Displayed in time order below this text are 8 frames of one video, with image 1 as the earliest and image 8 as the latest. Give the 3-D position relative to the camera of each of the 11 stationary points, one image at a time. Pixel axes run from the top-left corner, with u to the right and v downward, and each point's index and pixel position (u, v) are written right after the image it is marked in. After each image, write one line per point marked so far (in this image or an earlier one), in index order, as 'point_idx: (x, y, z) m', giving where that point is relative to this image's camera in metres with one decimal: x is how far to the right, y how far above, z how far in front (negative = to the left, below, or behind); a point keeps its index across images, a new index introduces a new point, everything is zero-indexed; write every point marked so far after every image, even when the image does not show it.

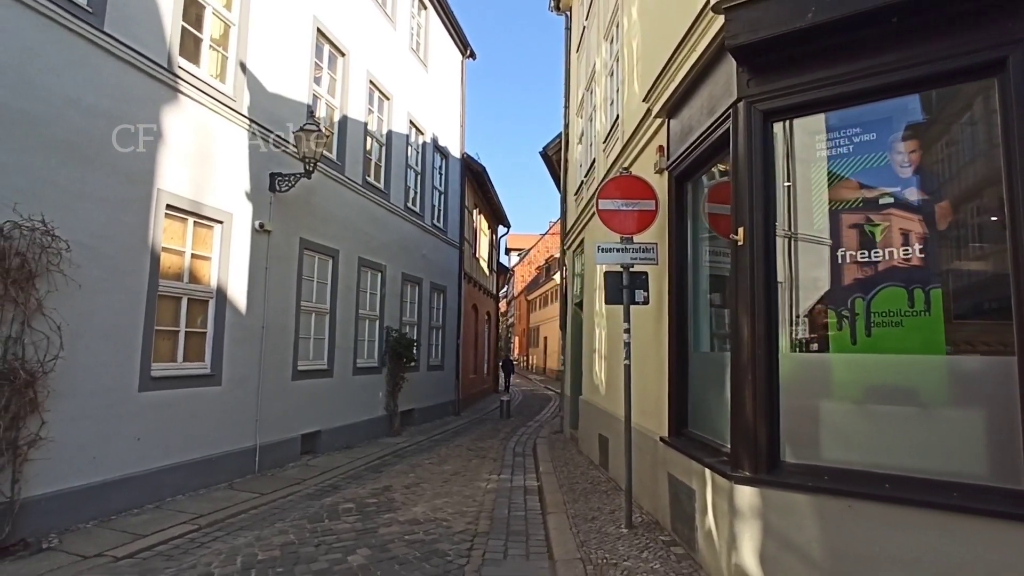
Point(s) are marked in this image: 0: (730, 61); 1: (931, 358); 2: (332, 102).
0: (+1.7, +1.7, +4.6) m
1: (+2.6, -0.4, +3.7) m
2: (-3.3, +3.4, +10.9) m
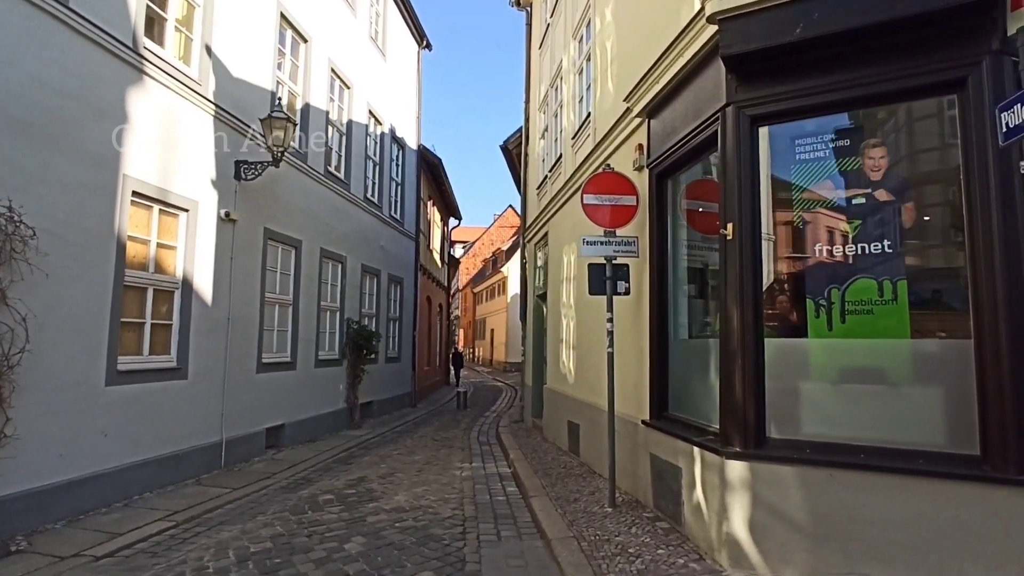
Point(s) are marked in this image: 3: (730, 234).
0: (+1.7, +1.8, +4.9) m
1: (+2.7, -0.4, +4.2) m
2: (-3.9, +3.6, +10.7) m
3: (+1.7, +0.4, +4.7) m
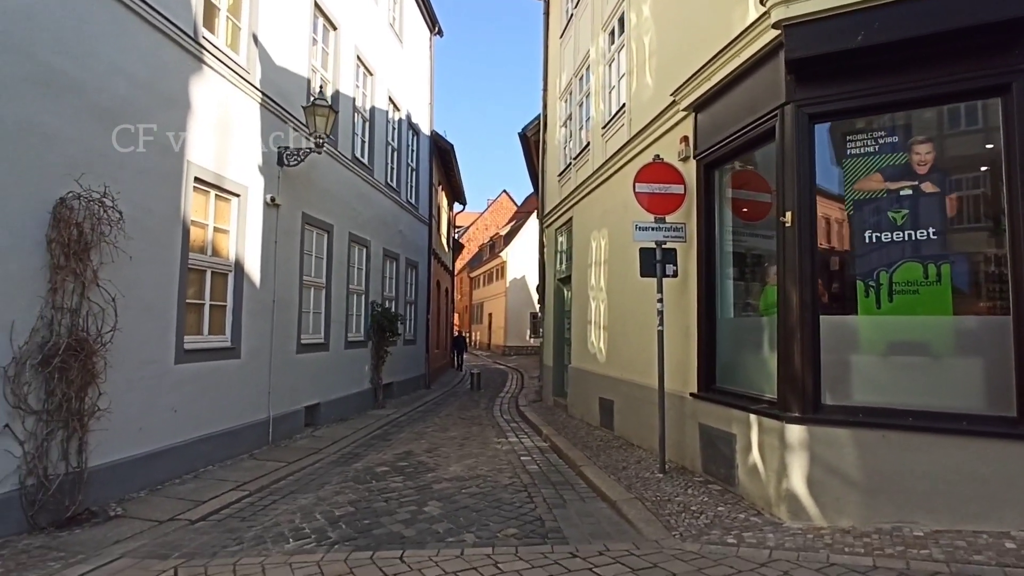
0: (+2.4, +2.0, +5.4) m
1: (+3.4, -0.2, +4.7) m
2: (-3.4, +3.9, +10.9) m
3: (+2.4, +0.6, +5.1) m
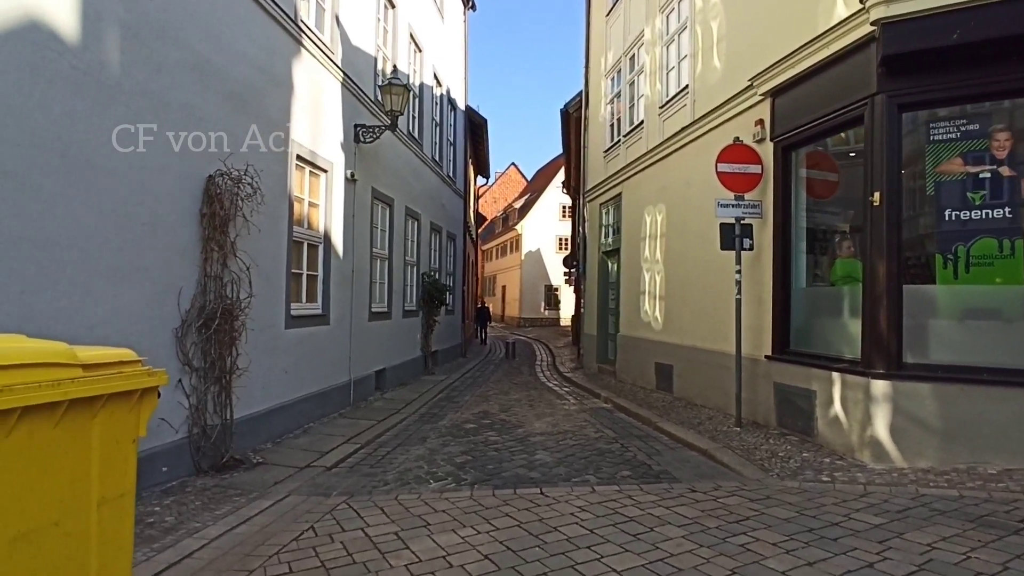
0: (+3.5, +2.2, +5.9) m
1: (+4.5, 0.0, +5.4) m
2: (-2.4, +4.4, +11.3) m
3: (+3.5, +0.8, +5.7) m
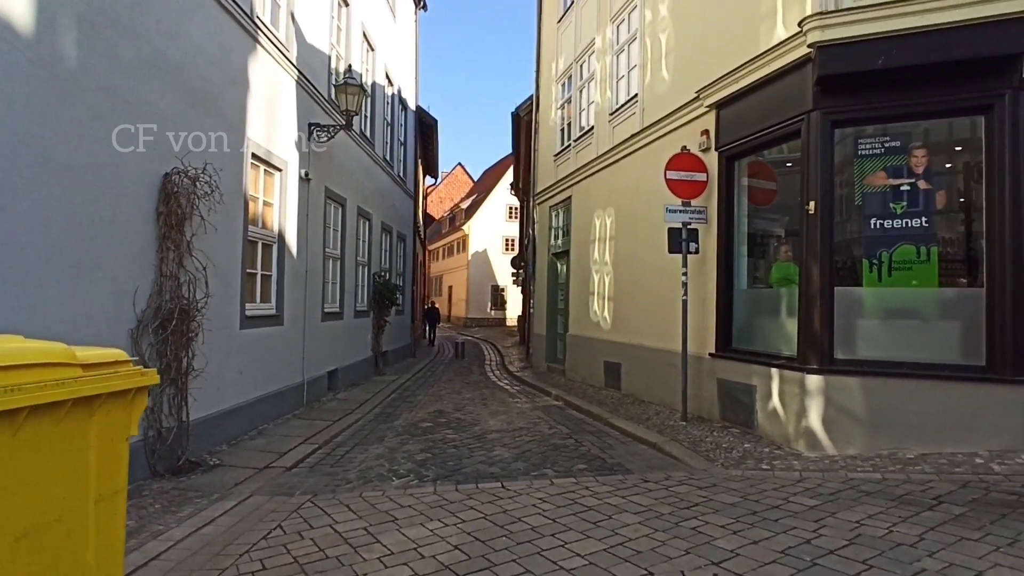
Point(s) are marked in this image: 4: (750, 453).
0: (+3.1, +2.2, +6.4) m
1: (+4.1, 0.0, +6.0) m
2: (-3.2, +4.4, +11.2) m
3: (+3.1, +0.8, +6.2) m
4: (+2.5, -1.7, +6.3) m
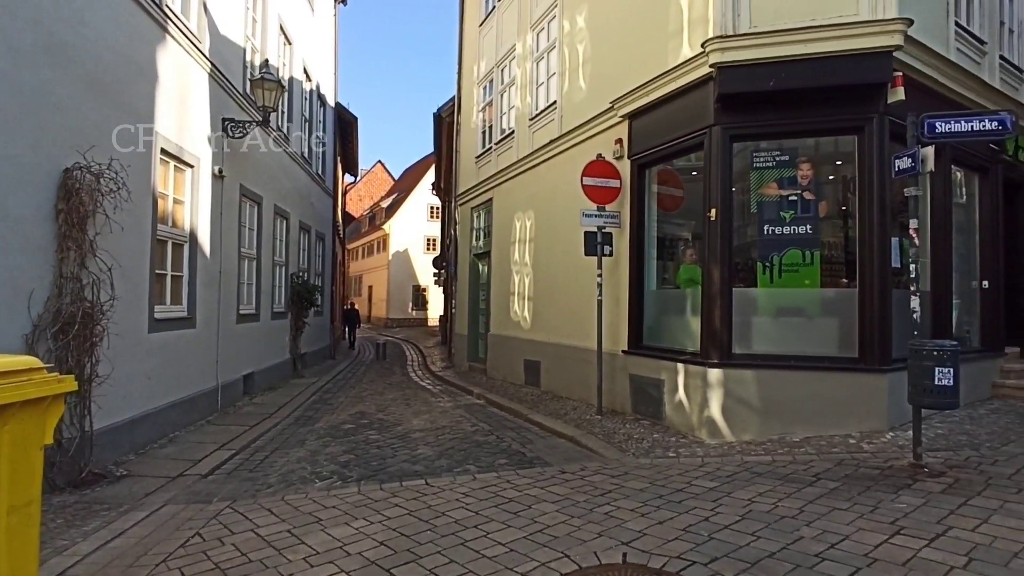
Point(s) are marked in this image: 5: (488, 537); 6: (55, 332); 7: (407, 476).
0: (+2.2, +2.2, +6.9) m
1: (+3.3, 0.0, +6.6) m
2: (-4.7, +4.4, +10.9) m
3: (+2.3, +0.8, +6.8) m
4: (+1.6, -1.7, +6.7) m
5: (-0.2, -1.8, +4.3) m
6: (-4.2, -0.4, +5.5) m
7: (-1.0, -1.9, +6.0) m
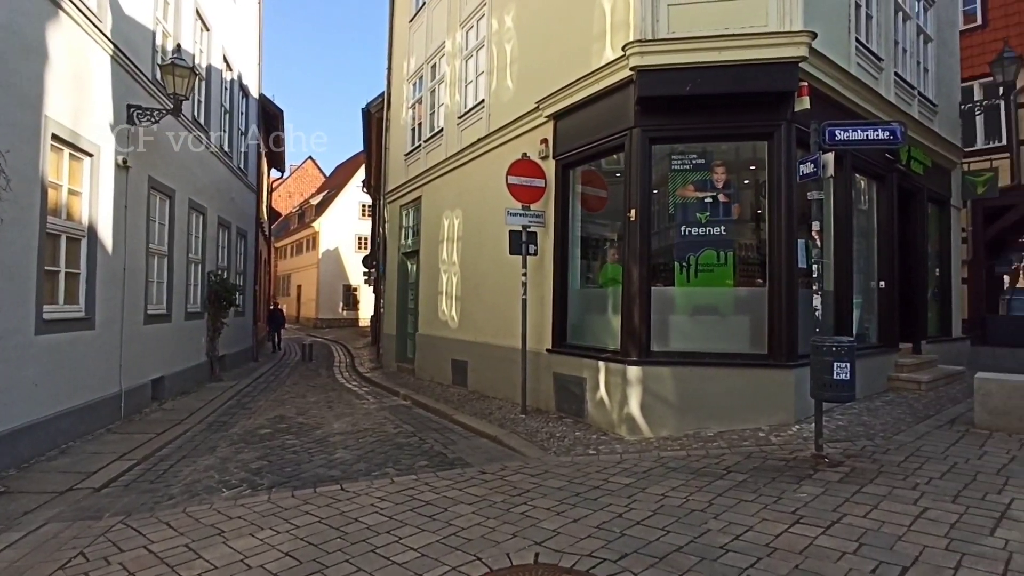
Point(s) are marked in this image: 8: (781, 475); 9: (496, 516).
0: (+1.3, +2.2, +7.1) m
1: (+2.5, 0.0, +6.9) m
2: (-5.9, +4.4, +10.3) m
3: (+1.4, +0.8, +6.9) m
4: (+0.8, -1.7, +6.8) m
5: (-0.8, -1.8, +4.2) m
6: (-4.9, -0.4, +4.9) m
7: (-1.8, -1.9, +5.8) m
8: (+2.3, -1.6, +5.2) m
9: (-0.1, -1.8, +4.6) m
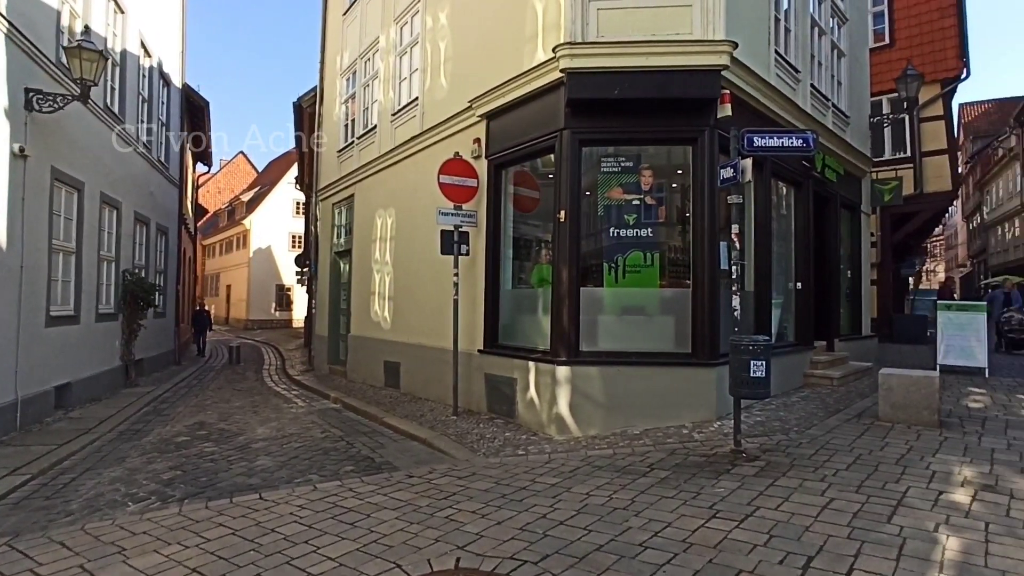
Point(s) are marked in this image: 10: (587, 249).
0: (+0.5, +2.2, +7.1) m
1: (+1.7, 0.0, +7.0) m
2: (-7.0, +4.4, +9.6) m
3: (+0.6, +0.8, +7.0) m
4: (0.0, -1.7, +6.8) m
5: (-1.3, -1.8, +4.1) m
6: (-5.4, -0.4, +4.4) m
7: (-2.5, -1.9, +5.5) m
8: (+1.7, -1.6, +5.3) m
9: (-0.7, -1.8, +4.6) m
10: (+0.9, +0.5, +7.0) m
